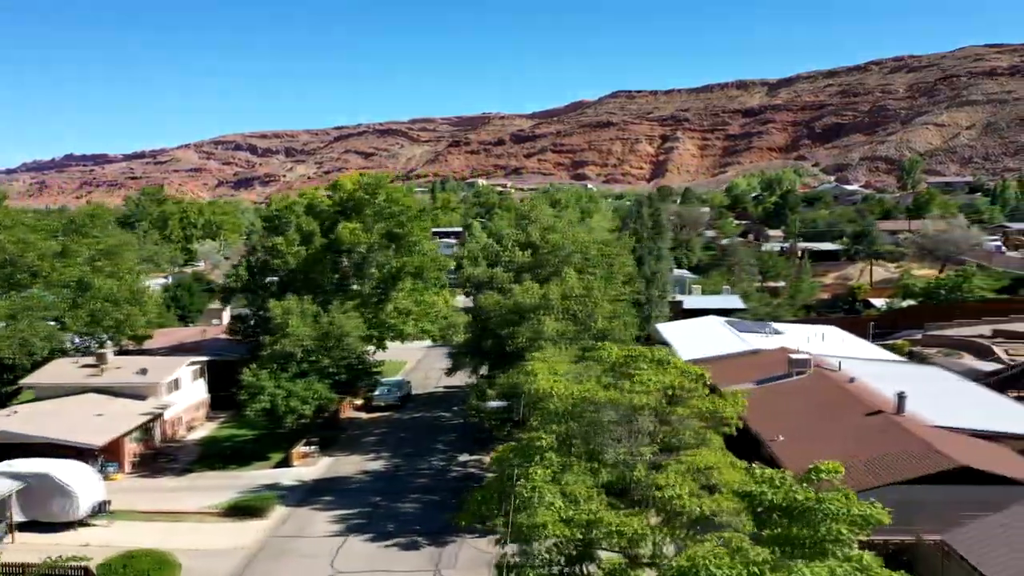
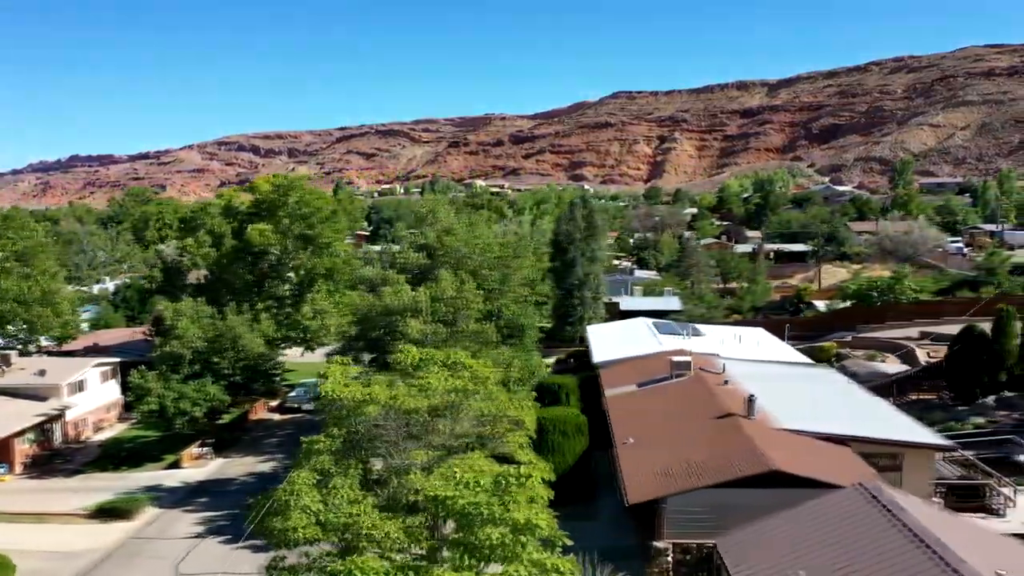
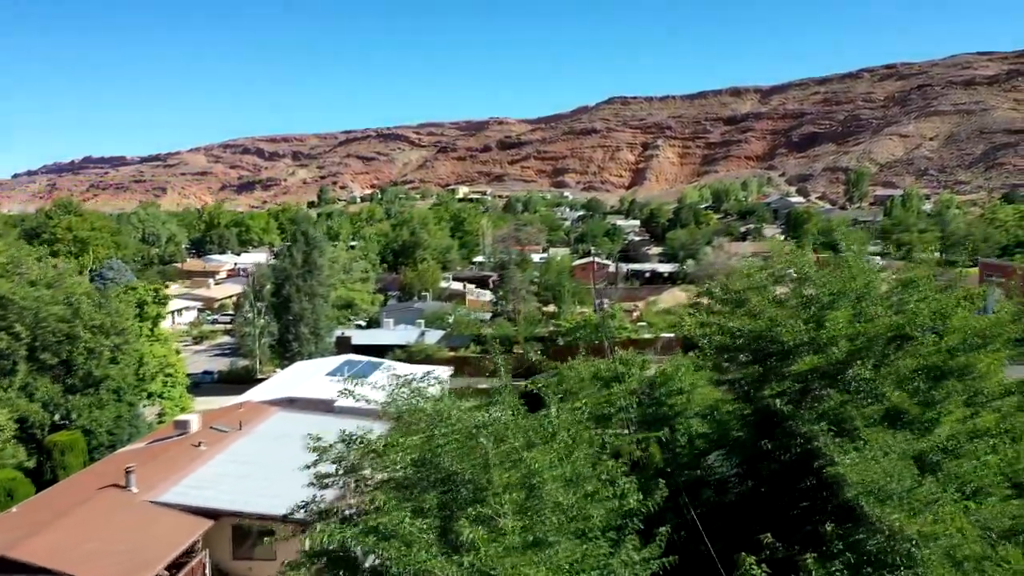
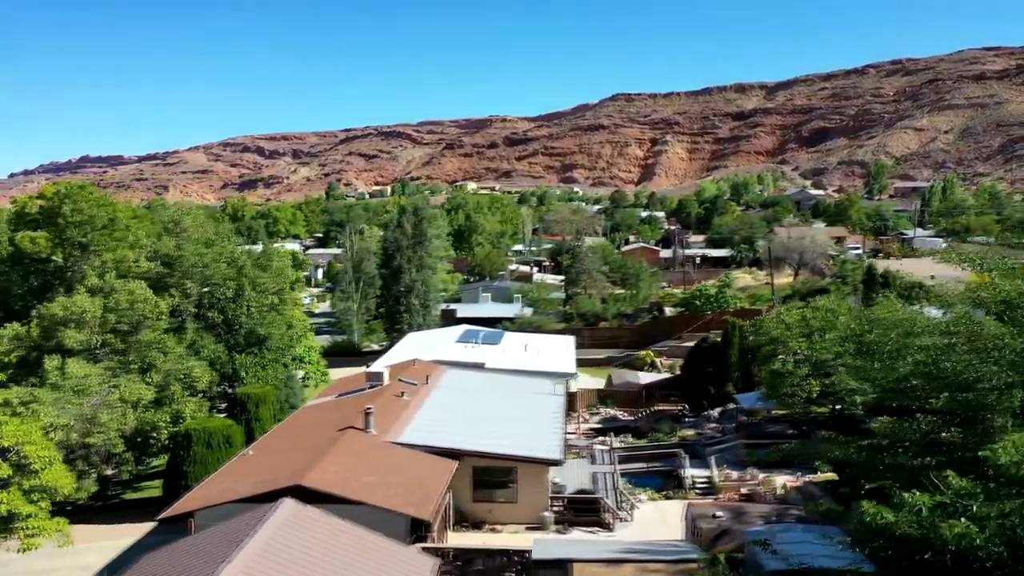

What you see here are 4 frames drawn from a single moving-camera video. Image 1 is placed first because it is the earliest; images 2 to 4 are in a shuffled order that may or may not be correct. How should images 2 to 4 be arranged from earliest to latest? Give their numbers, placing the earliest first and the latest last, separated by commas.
2, 4, 3
